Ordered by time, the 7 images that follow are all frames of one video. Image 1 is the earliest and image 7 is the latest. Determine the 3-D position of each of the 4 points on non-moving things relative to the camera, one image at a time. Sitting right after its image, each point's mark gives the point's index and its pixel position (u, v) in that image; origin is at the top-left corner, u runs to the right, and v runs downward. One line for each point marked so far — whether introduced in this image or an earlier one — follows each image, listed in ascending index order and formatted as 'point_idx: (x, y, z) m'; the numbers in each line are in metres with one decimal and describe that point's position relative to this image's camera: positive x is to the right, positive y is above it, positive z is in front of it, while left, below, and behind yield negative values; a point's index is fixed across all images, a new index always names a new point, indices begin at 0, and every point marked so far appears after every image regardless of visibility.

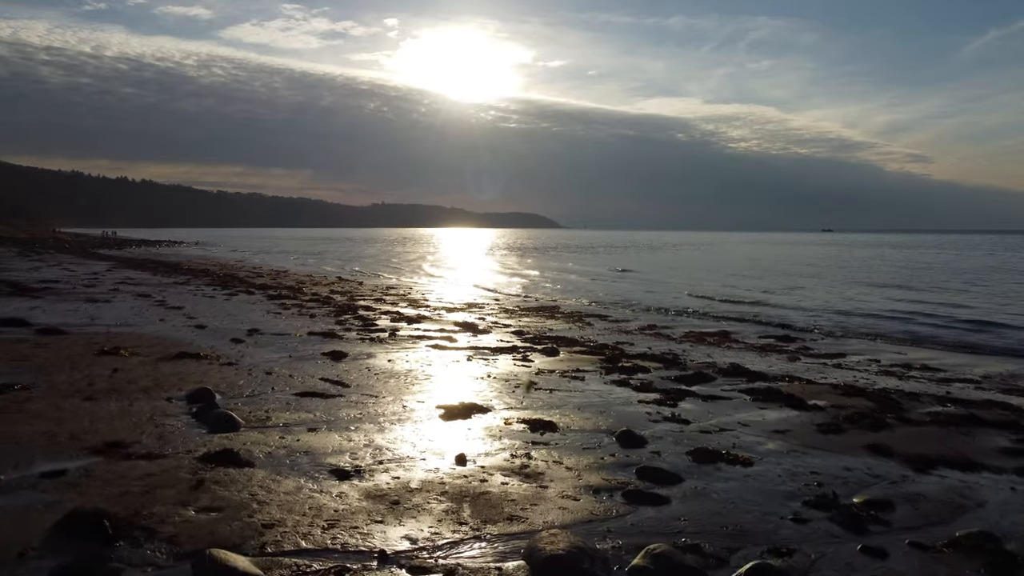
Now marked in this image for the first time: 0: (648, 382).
0: (+1.6, -1.1, +10.8) m
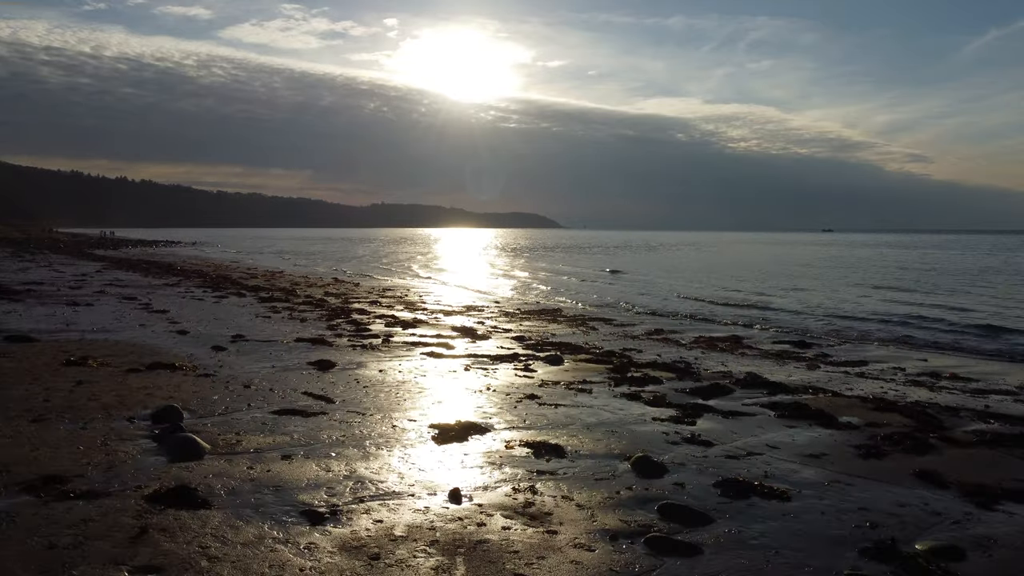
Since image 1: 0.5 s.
0: (+1.6, -1.1, +9.9) m
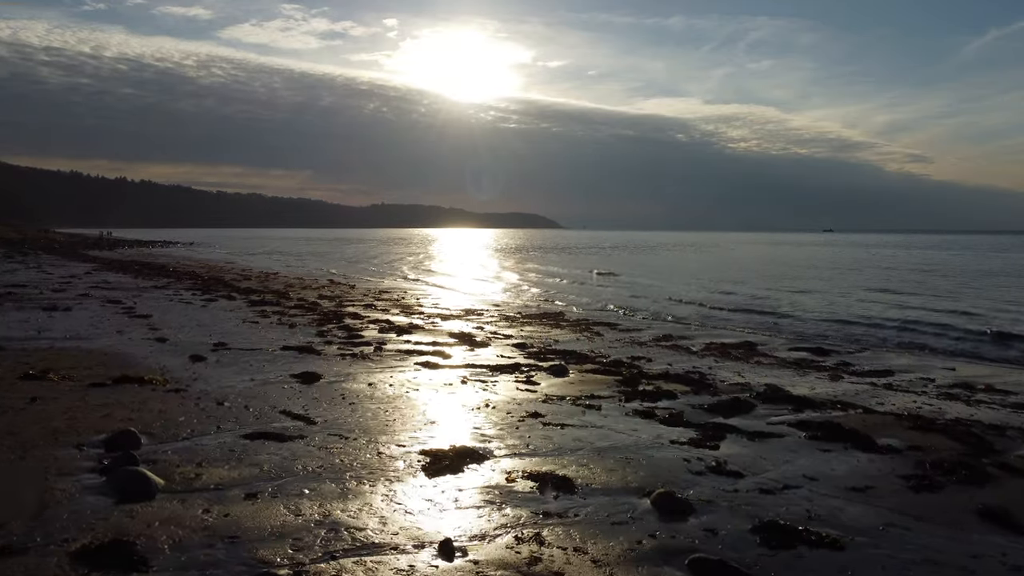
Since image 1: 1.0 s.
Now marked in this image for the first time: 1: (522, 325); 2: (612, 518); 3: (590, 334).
0: (+1.6, -1.2, +9.0) m
1: (+0.2, -0.7, +18.6) m
2: (+0.6, -1.3, +5.3) m
3: (+1.4, -0.8, +17.1) m
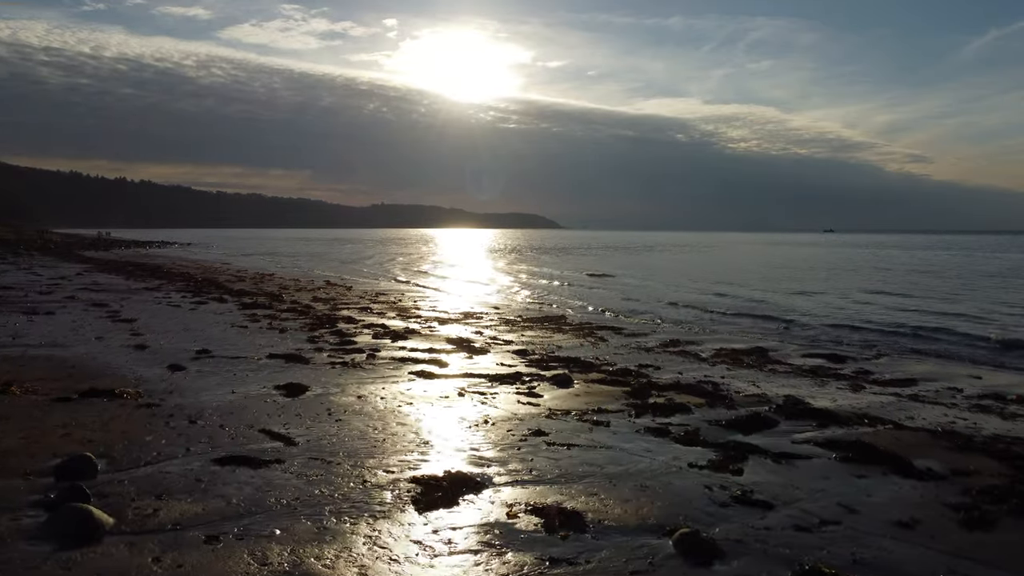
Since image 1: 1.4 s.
0: (+1.6, -1.3, +8.2) m
1: (+0.2, -0.8, +17.8) m
2: (+0.6, -1.4, +4.6) m
3: (+1.4, -0.9, +16.3) m
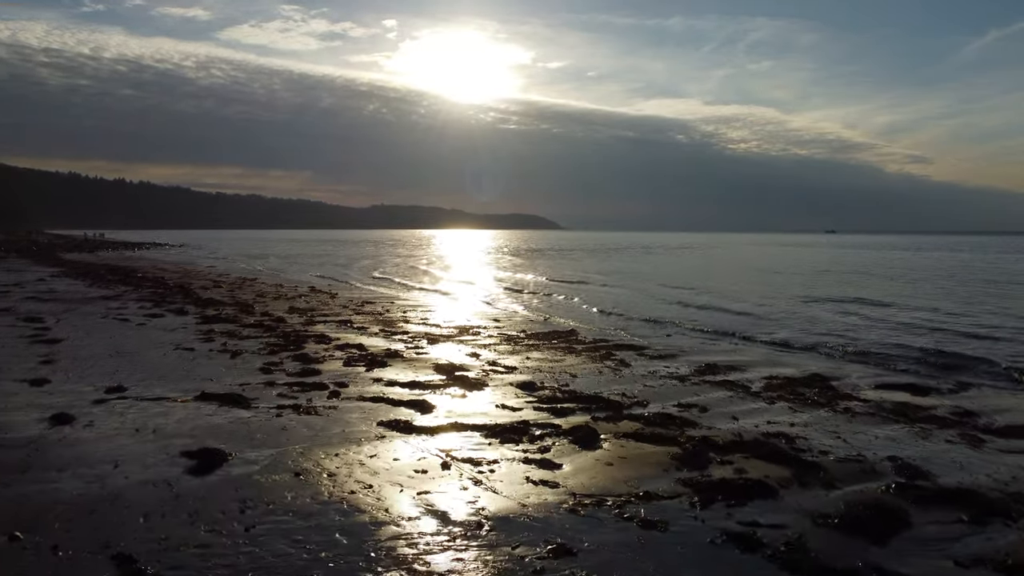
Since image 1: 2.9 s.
0: (+1.6, -1.4, +5.4) m
1: (+0.2, -1.0, +15.0) m
2: (+0.6, -1.6, +1.8) m
3: (+1.5, -1.1, +13.5) m
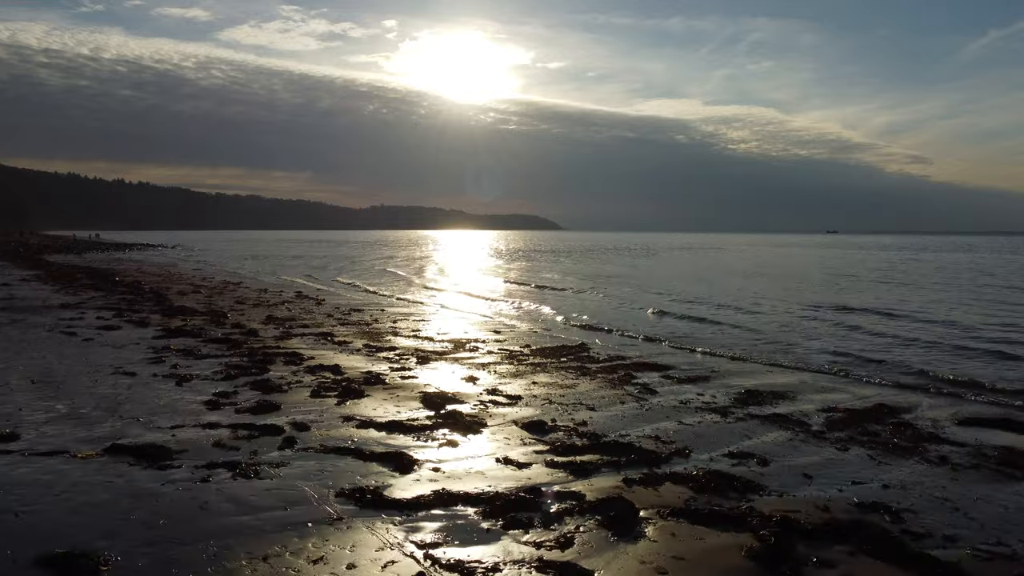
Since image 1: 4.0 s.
0: (+1.7, -1.6, +3.2) m
1: (+0.3, -1.1, +12.8) m
2: (+0.7, -1.7, -0.5) m
3: (+1.5, -1.2, +11.3) m
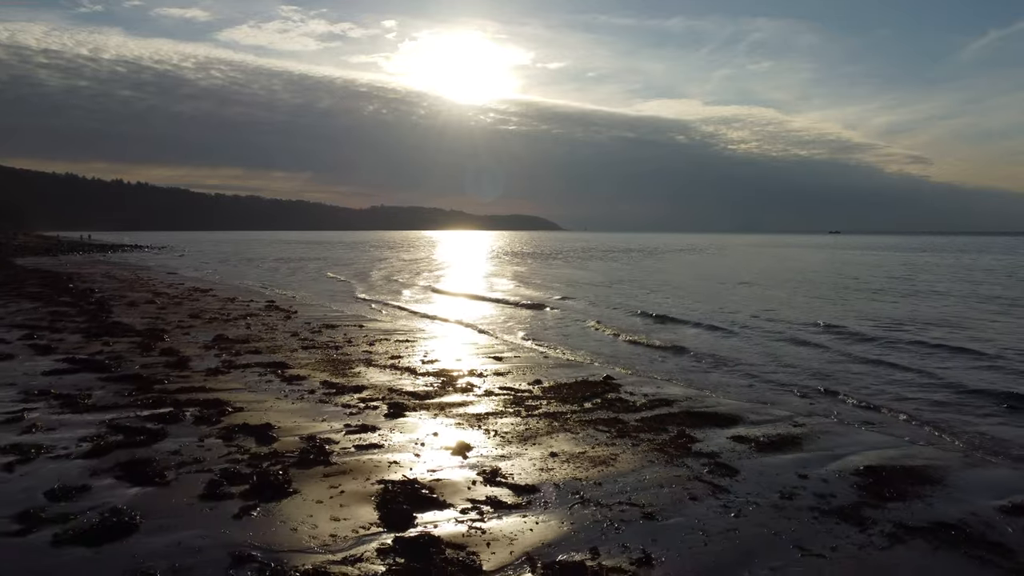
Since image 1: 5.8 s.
0: (+1.8, -1.8, -0.6) m
1: (+0.4, -1.4, +9.0) m
2: (+0.7, -1.9, -4.2) m
3: (+1.6, -1.5, +7.5) m
